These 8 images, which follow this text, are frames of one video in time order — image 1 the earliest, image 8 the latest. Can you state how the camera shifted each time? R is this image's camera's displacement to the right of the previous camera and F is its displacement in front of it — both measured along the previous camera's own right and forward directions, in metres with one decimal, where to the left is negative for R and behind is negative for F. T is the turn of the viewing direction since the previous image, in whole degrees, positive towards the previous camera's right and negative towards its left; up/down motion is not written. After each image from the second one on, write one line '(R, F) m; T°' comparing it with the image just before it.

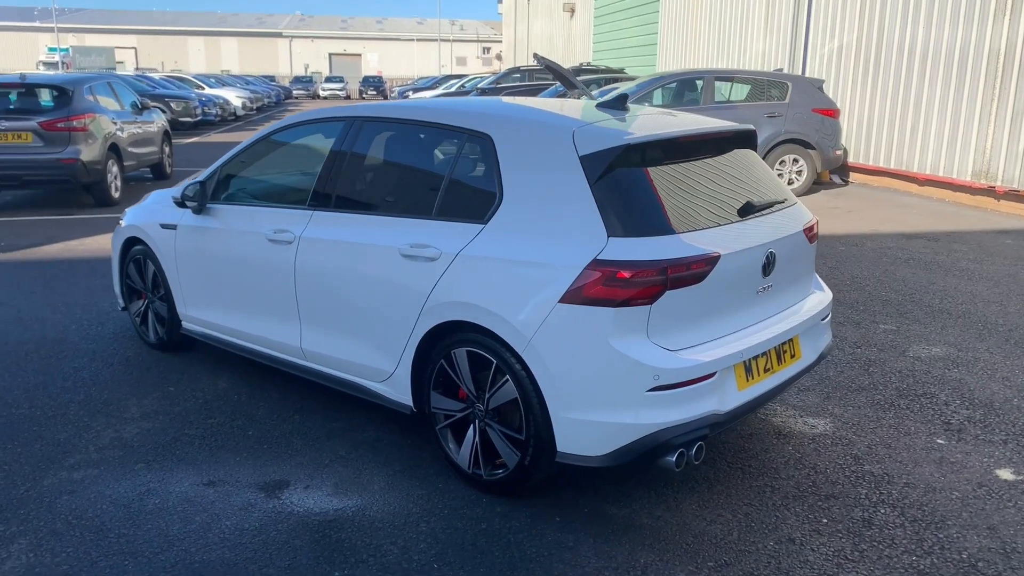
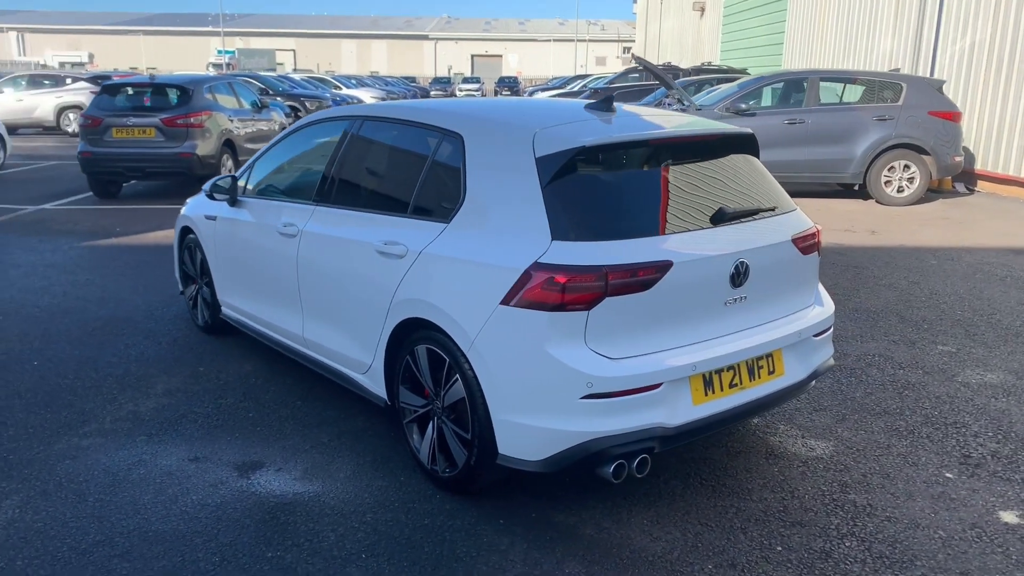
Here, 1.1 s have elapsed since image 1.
(+0.7, +0.1) m; -9°
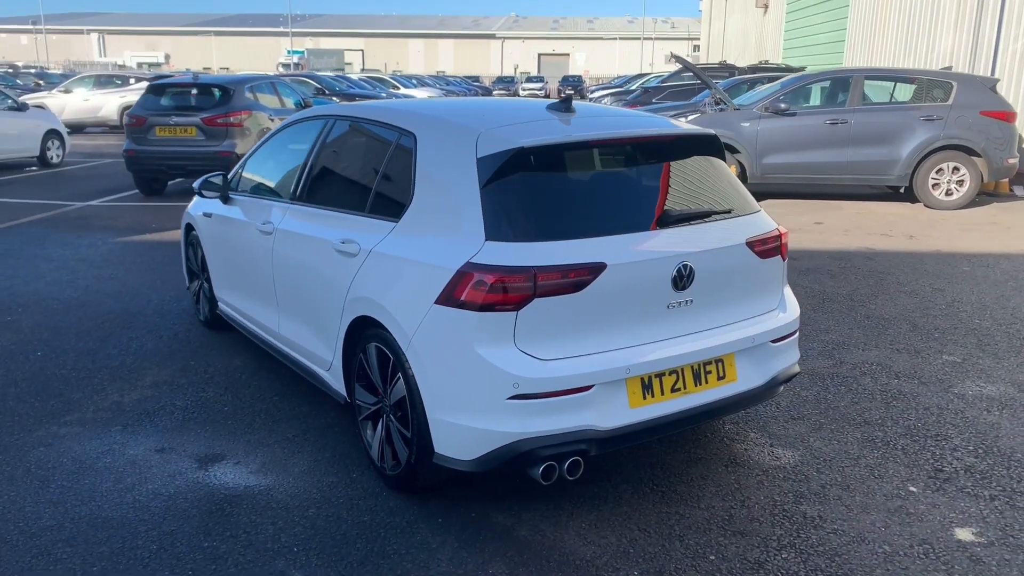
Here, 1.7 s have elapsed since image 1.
(+0.5, 0.0) m; -4°
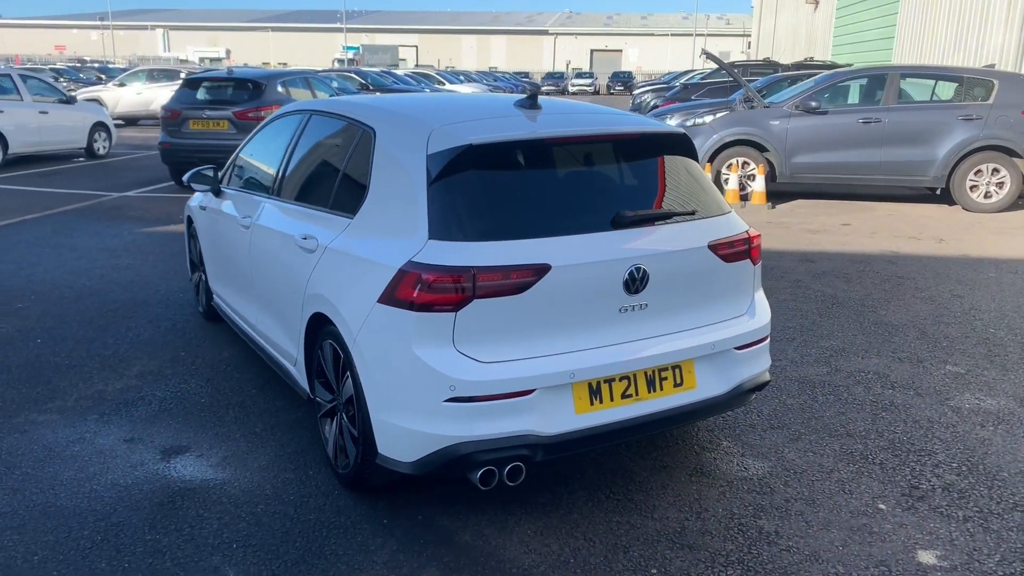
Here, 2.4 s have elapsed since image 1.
(+0.4, +0.1) m; -3°
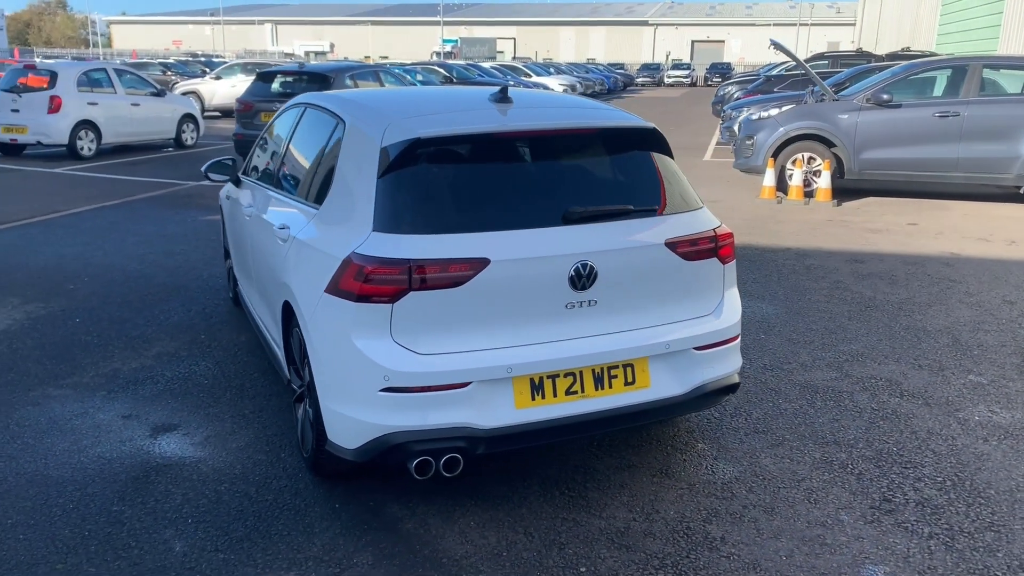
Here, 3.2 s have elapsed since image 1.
(+0.6, 0.0) m; -6°
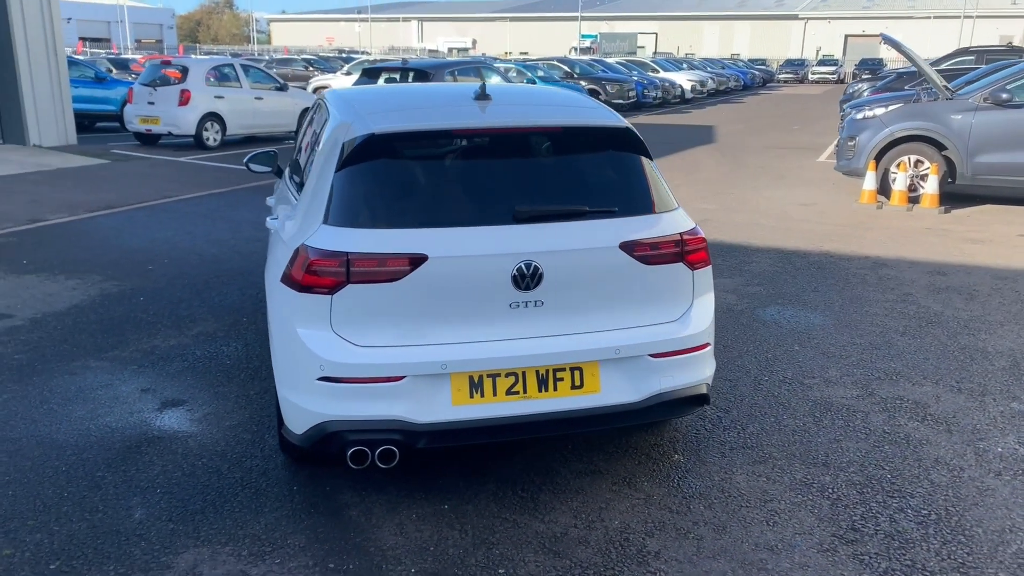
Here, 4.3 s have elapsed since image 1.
(+0.7, +0.1) m; -9°
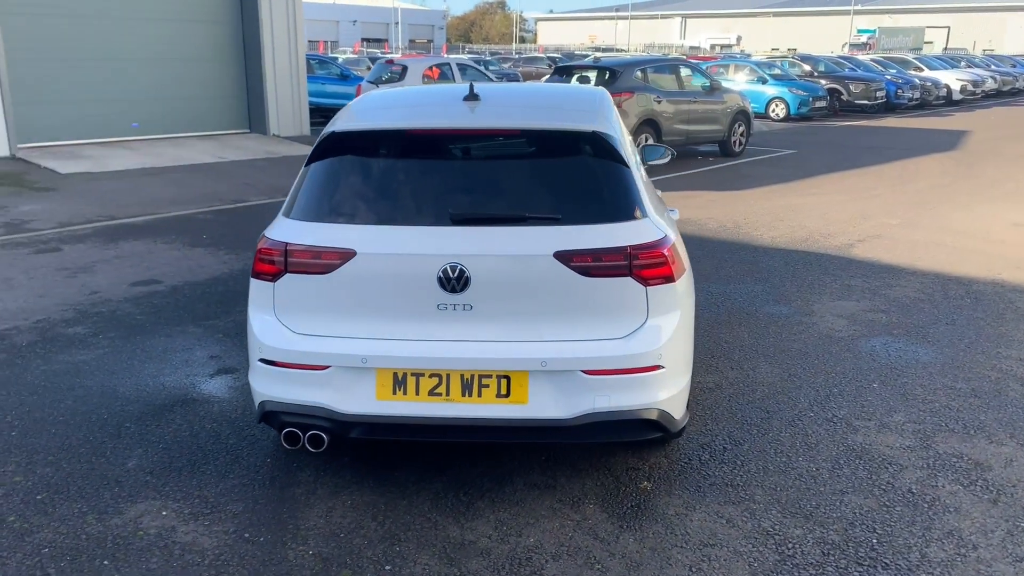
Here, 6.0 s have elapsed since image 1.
(+1.2, +0.2) m; -16°
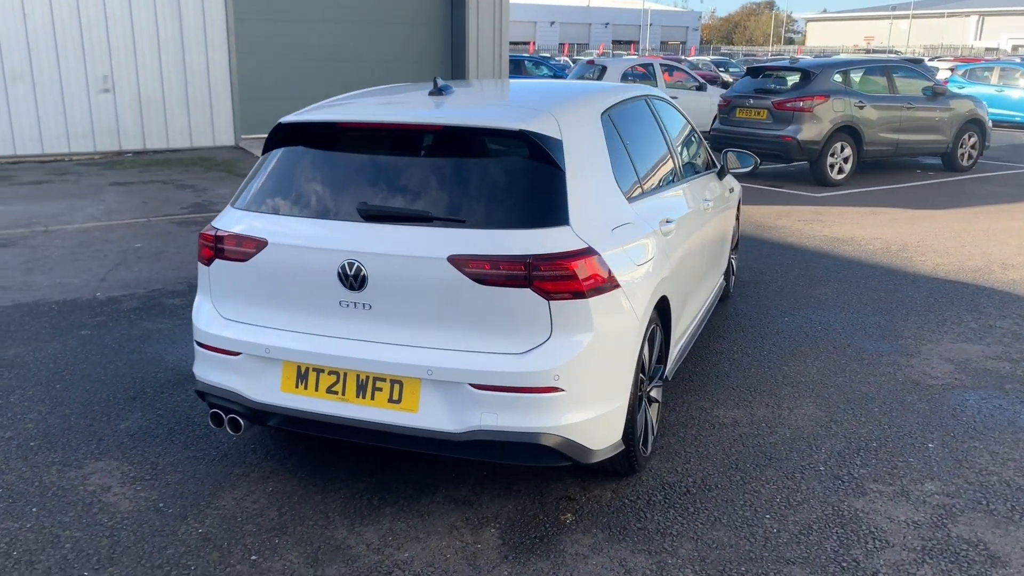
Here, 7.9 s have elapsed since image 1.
(+1.2, +0.4) m; -16°
